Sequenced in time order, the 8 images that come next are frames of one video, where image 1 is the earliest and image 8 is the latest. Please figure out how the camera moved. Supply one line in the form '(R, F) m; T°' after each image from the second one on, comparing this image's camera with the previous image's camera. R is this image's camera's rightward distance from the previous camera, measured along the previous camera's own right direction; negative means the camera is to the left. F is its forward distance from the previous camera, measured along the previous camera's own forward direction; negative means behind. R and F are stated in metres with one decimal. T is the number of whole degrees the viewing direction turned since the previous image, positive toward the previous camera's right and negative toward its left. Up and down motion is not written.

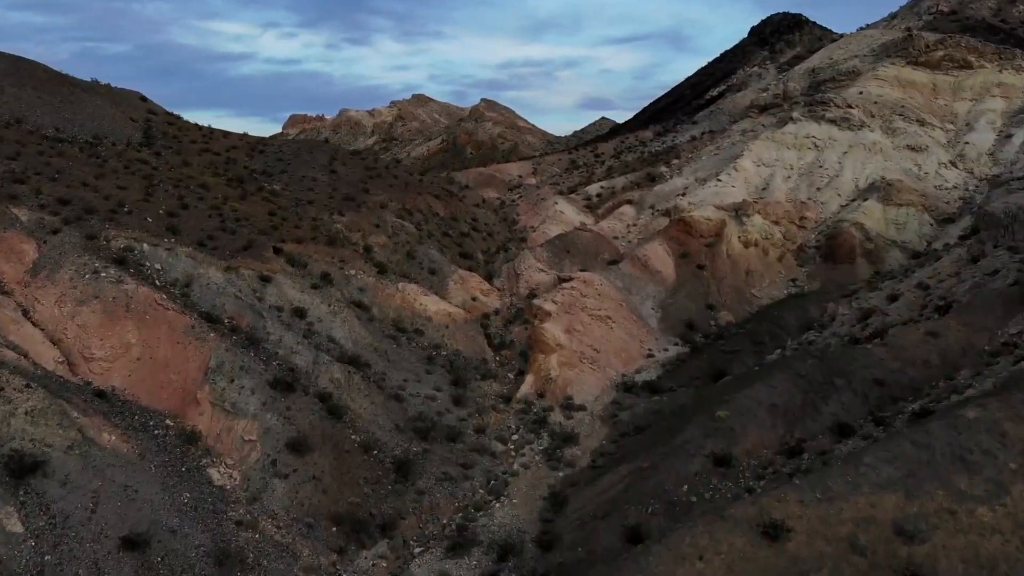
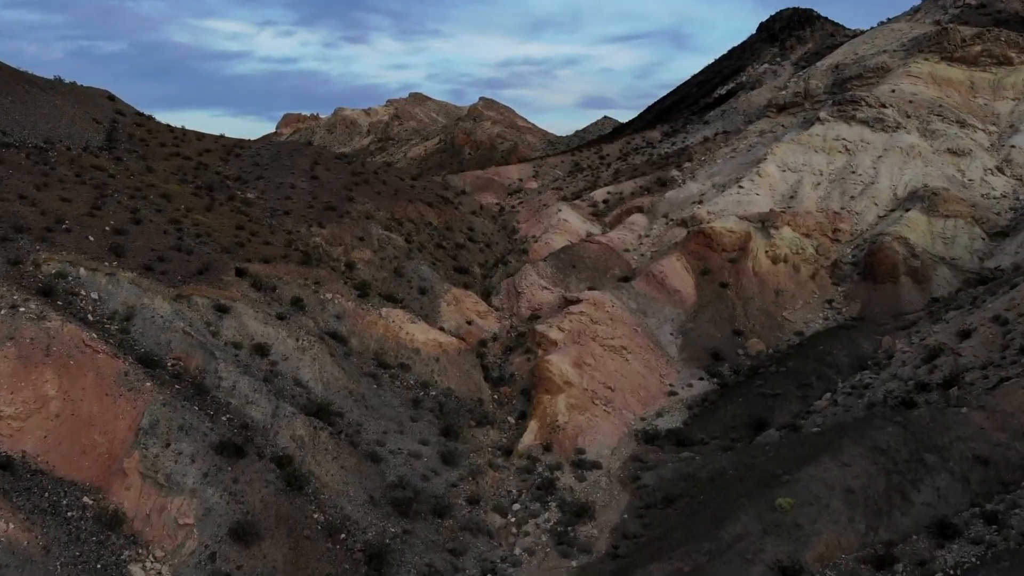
(0.0, +3.0) m; 0°
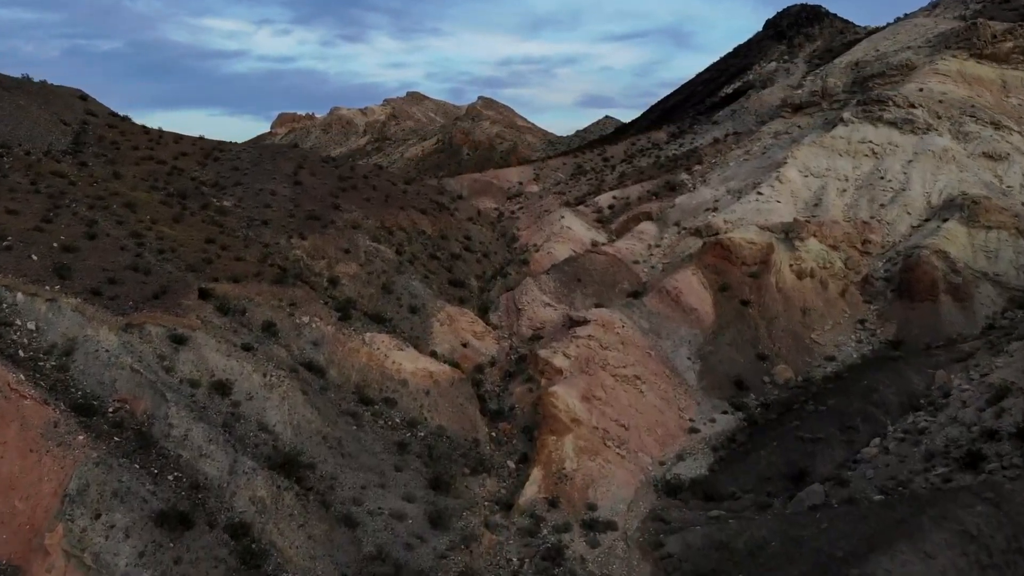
(0.0, +2.2) m; 0°
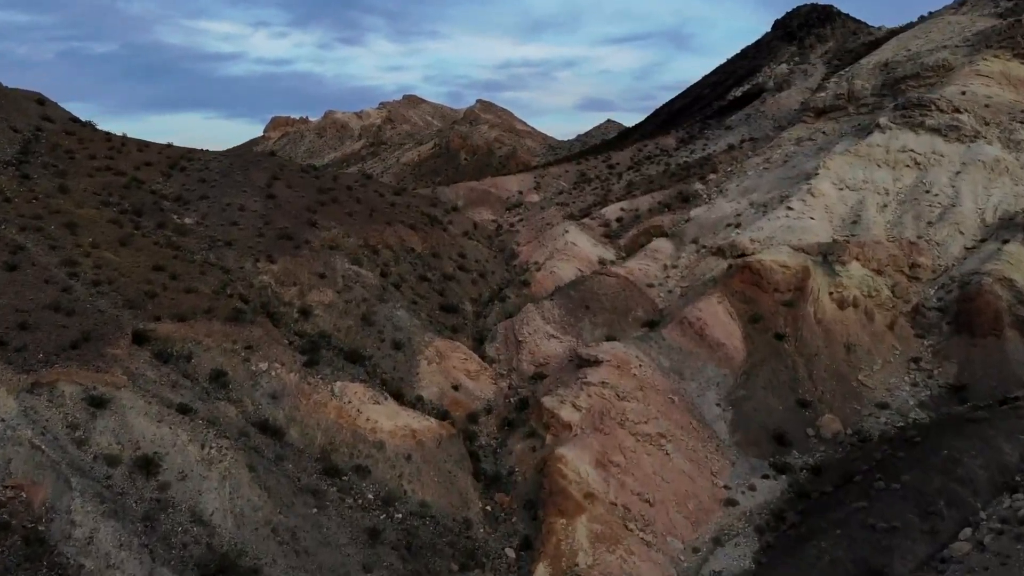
(0.0, +2.9) m; 0°
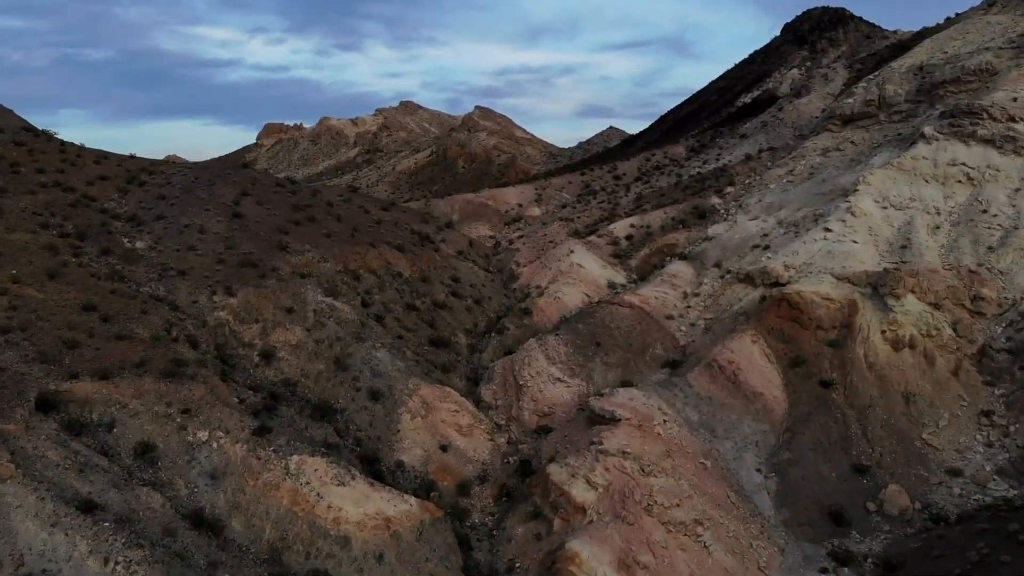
(0.0, +2.9) m; 0°
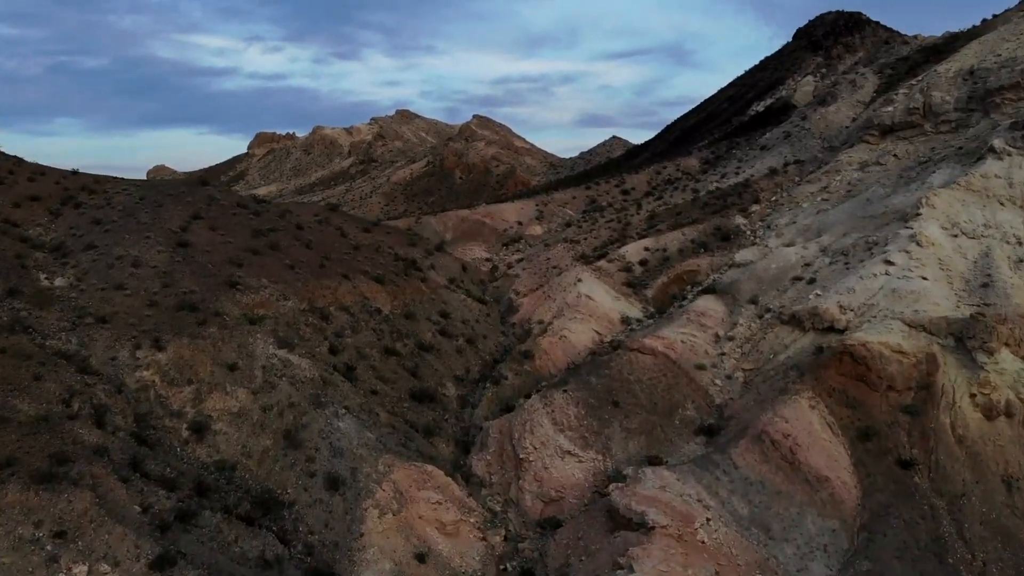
(0.0, +3.4) m; 0°
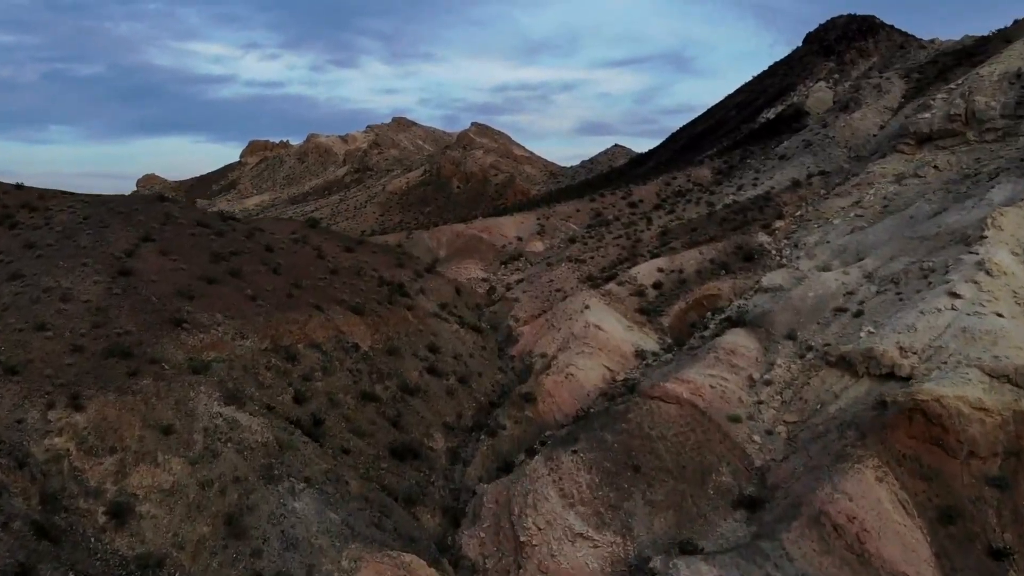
(0.0, +2.6) m; 0°
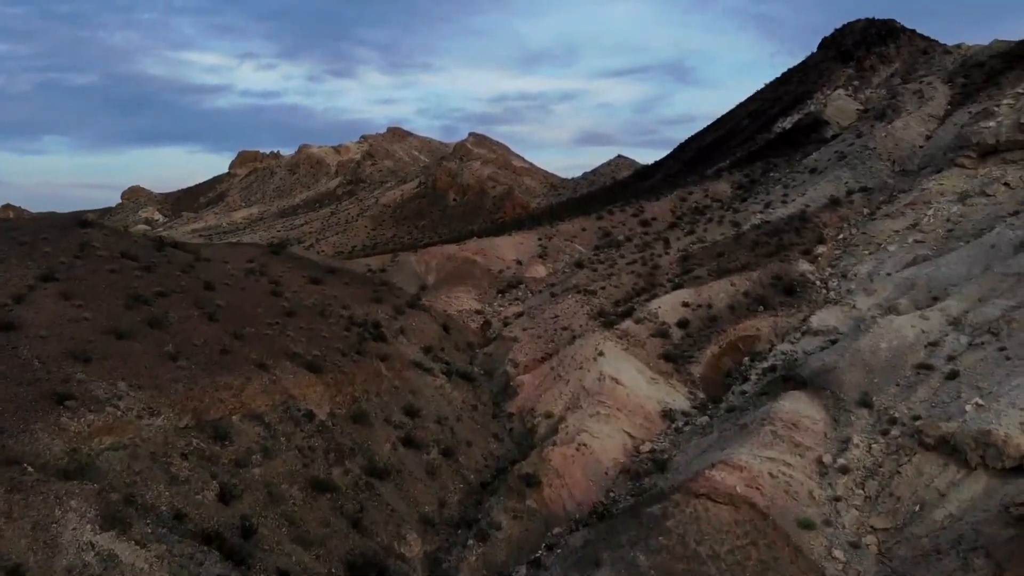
(0.0, +3.4) m; 0°
